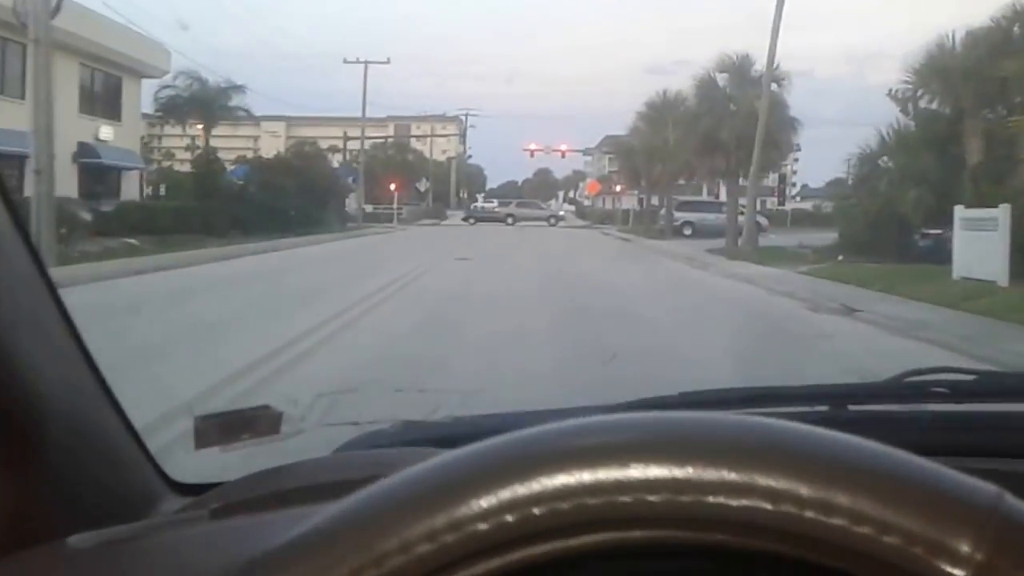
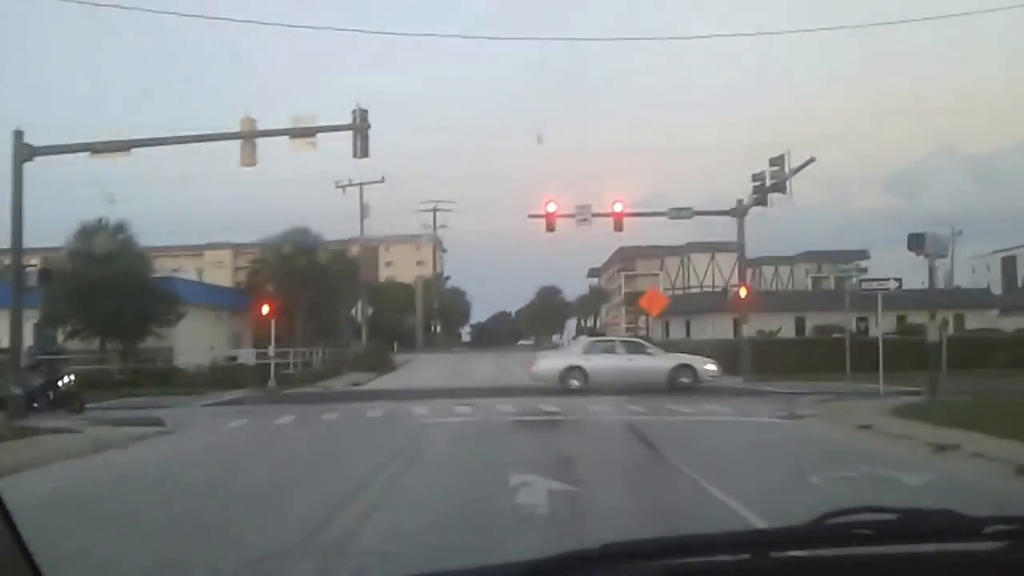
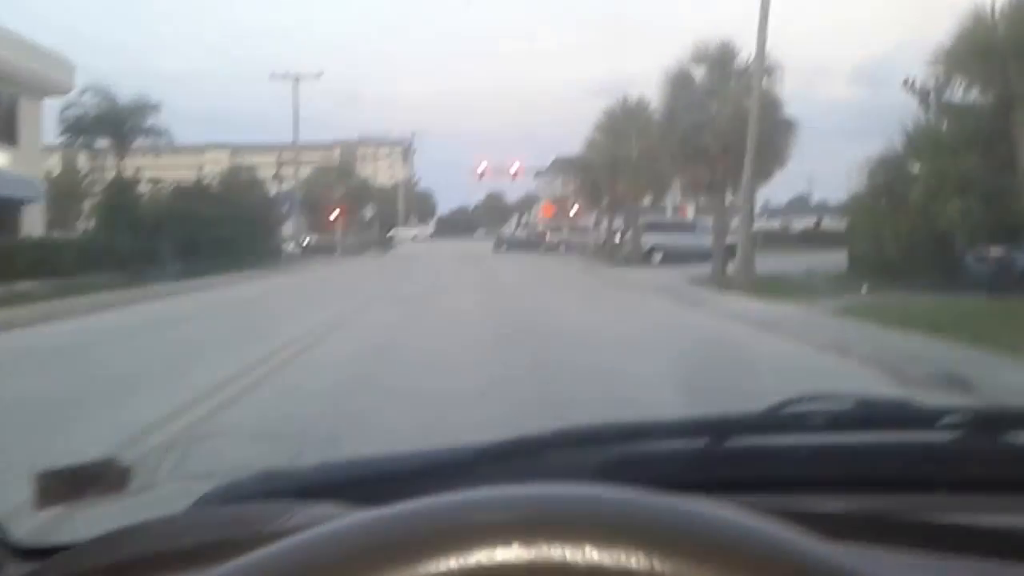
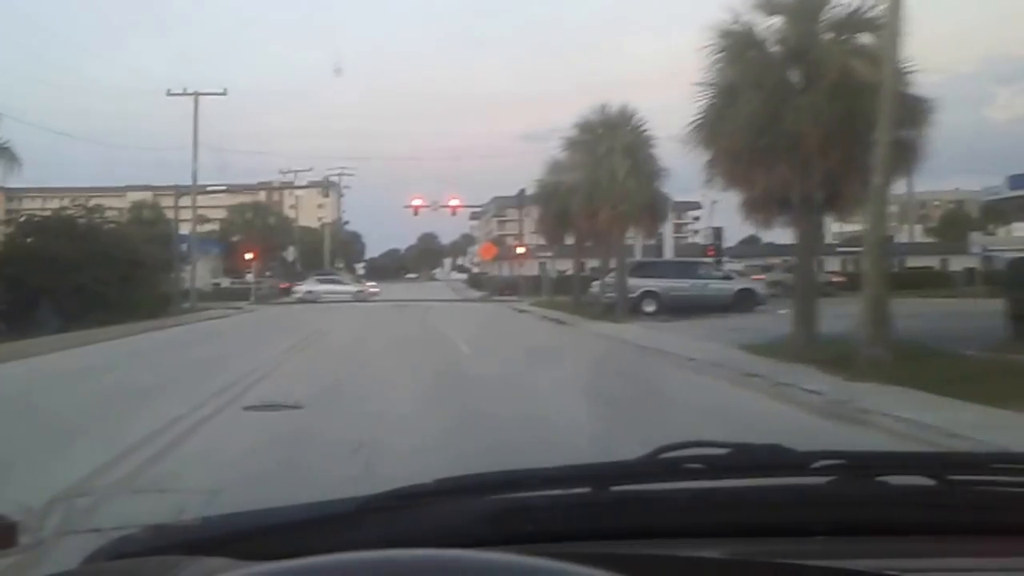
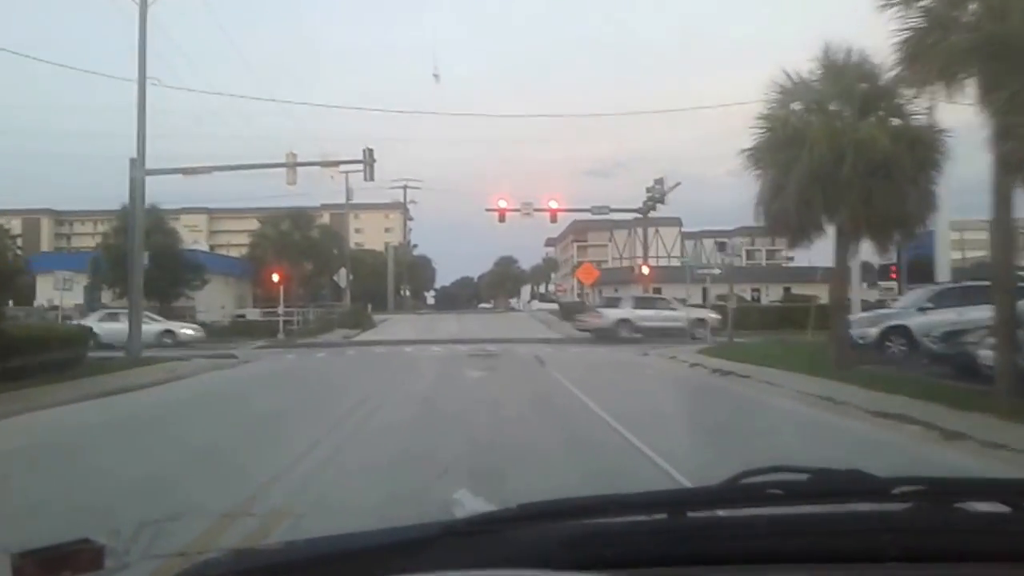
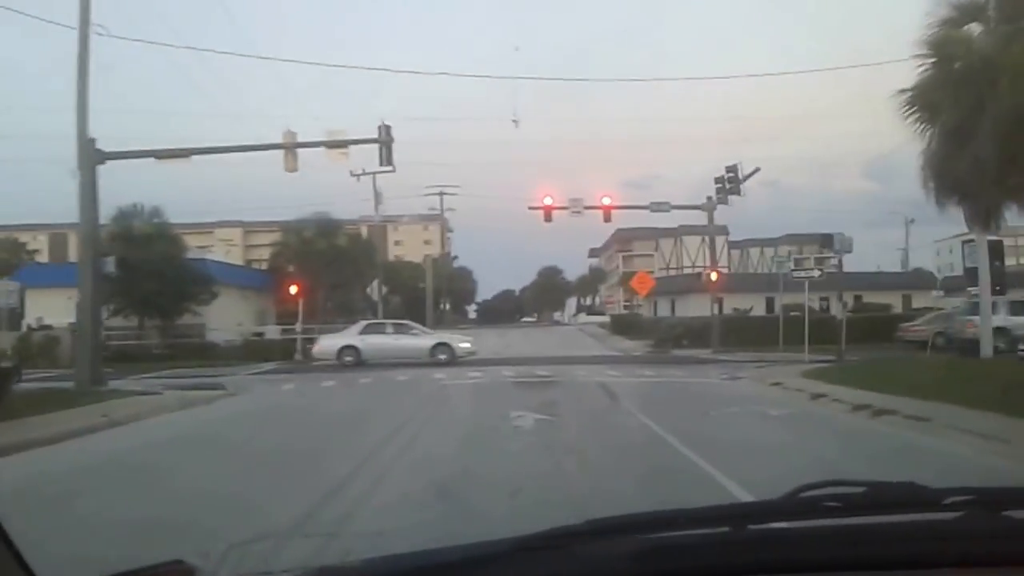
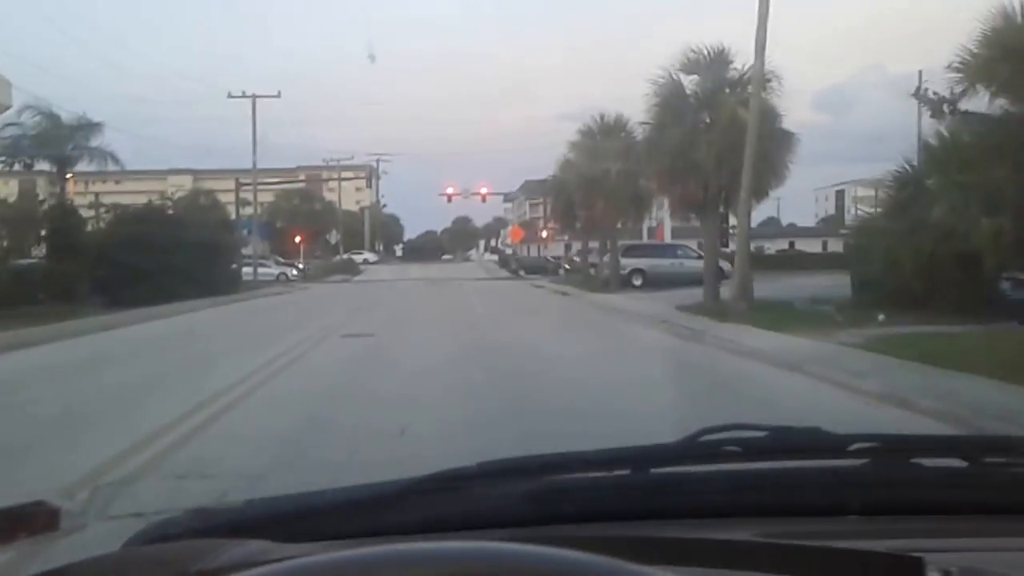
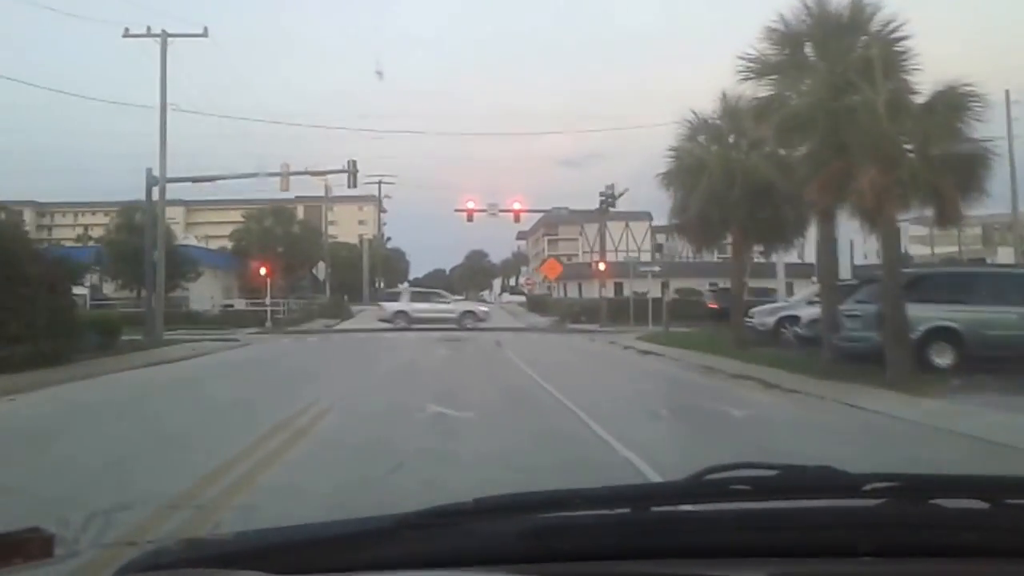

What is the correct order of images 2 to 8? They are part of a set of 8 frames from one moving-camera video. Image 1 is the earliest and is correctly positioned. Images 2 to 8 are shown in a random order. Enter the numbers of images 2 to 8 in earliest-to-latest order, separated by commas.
3, 7, 4, 8, 5, 6, 2
